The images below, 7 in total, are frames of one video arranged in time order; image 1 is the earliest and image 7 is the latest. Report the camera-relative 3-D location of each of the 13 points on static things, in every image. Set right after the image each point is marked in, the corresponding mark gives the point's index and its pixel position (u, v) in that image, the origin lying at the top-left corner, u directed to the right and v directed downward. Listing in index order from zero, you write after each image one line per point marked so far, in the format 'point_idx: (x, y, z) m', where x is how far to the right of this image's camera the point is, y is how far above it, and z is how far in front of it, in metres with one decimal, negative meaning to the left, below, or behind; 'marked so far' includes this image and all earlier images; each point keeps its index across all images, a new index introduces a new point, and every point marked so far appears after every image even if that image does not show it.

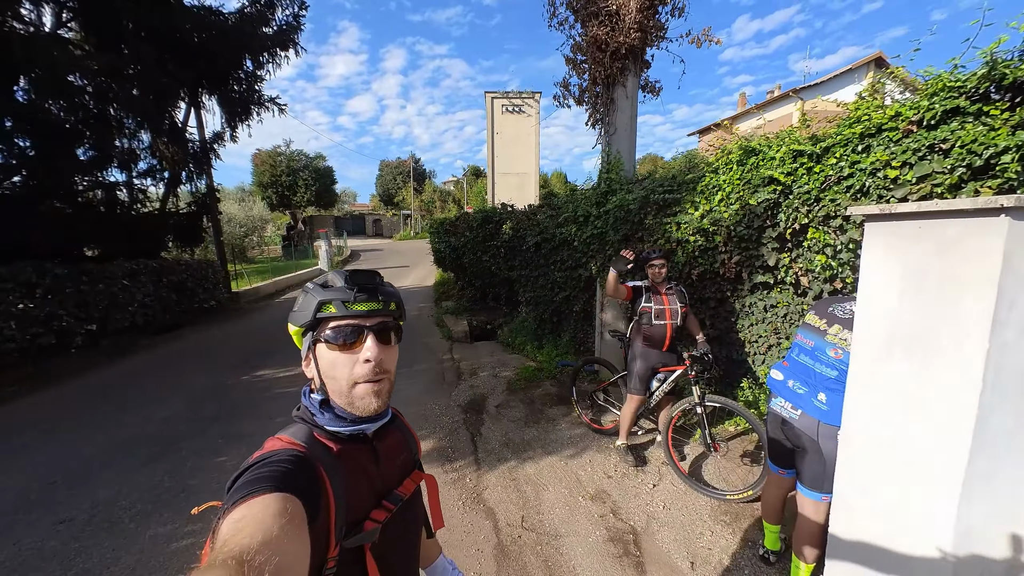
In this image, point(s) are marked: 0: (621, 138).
0: (+1.6, +2.2, +5.3) m
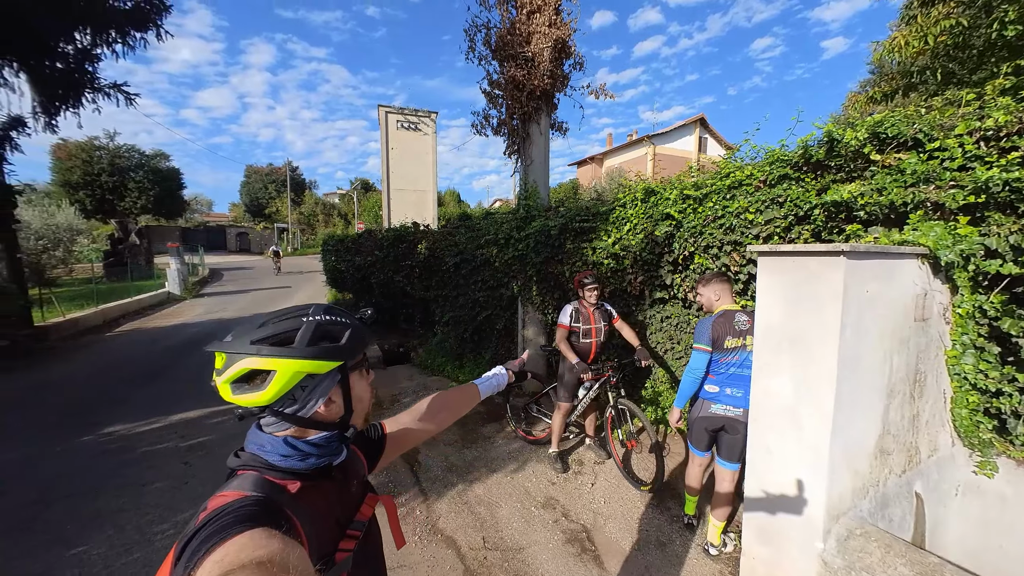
0: (+0.4, +2.0, +5.9) m
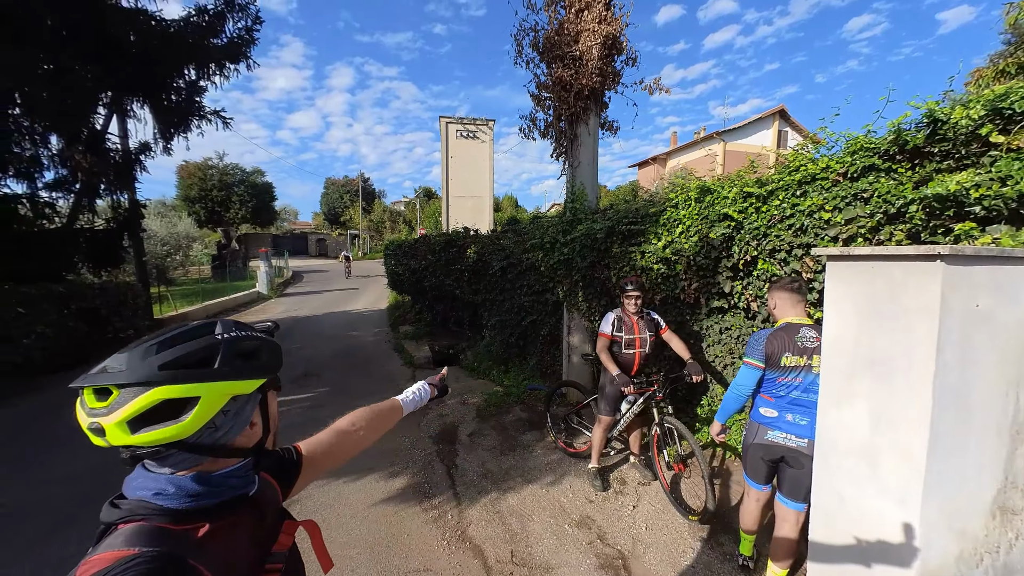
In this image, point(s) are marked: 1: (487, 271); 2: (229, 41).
0: (+1.1, +1.9, +5.7) m
1: (-0.5, +0.3, +7.4) m
2: (-6.4, +5.6, +8.1) m
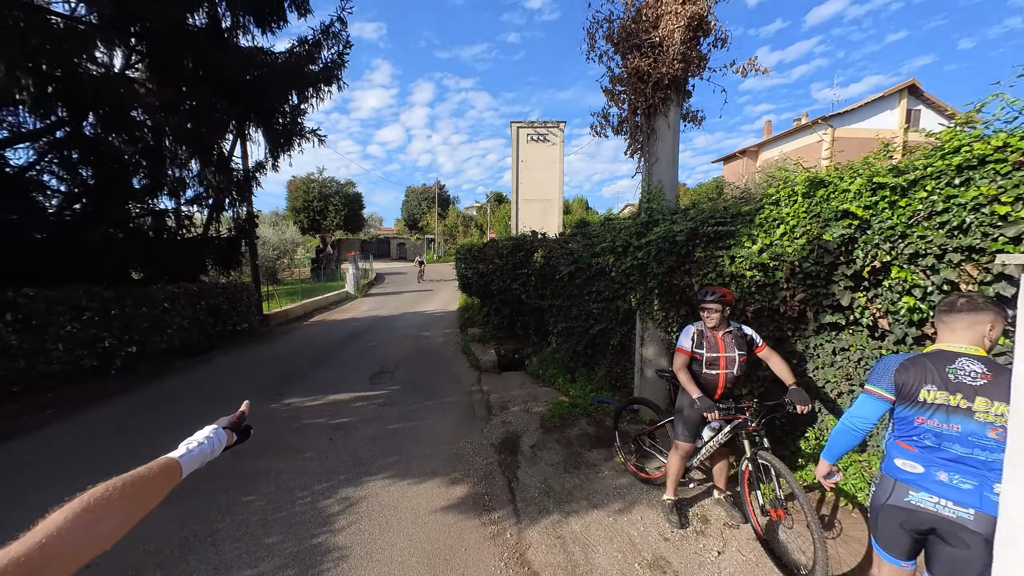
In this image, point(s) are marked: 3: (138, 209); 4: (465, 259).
0: (+2.2, +1.8, +5.2) m
1: (+0.8, +0.2, +7.2) m
2: (-4.7, +5.6, +9.1) m
3: (-7.6, +1.6, +7.3) m
4: (-1.7, +1.0, +13.2) m
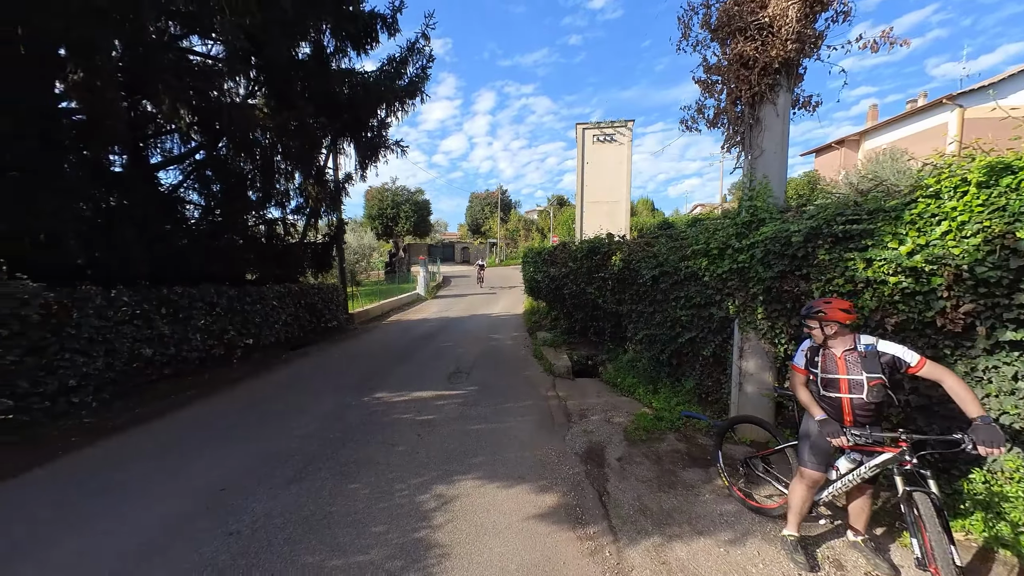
0: (+3.4, +1.7, +4.7) m
1: (+2.3, +0.2, +6.8) m
2: (-2.8, +5.6, +9.6) m
3: (-5.9, +1.6, +8.3) m
4: (+0.8, +0.9, +13.2) m
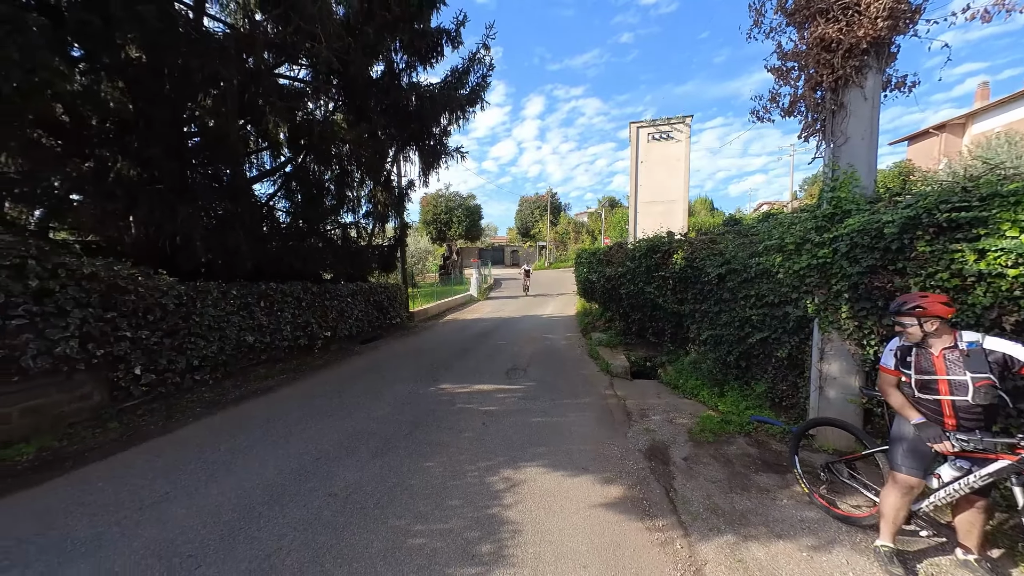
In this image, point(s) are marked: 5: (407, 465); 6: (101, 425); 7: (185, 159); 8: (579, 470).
0: (+4.2, +1.7, +4.4) m
1: (+3.4, +0.2, +6.6) m
2: (-1.3, +5.6, +10.1) m
3: (-4.6, +1.7, +9.1) m
4: (+2.7, +0.9, +13.1) m
5: (-1.1, -1.9, +3.9) m
6: (-5.1, -1.7, +4.5) m
7: (-5.2, +2.0, +5.7) m
8: (+0.7, -2.0, +4.0) m
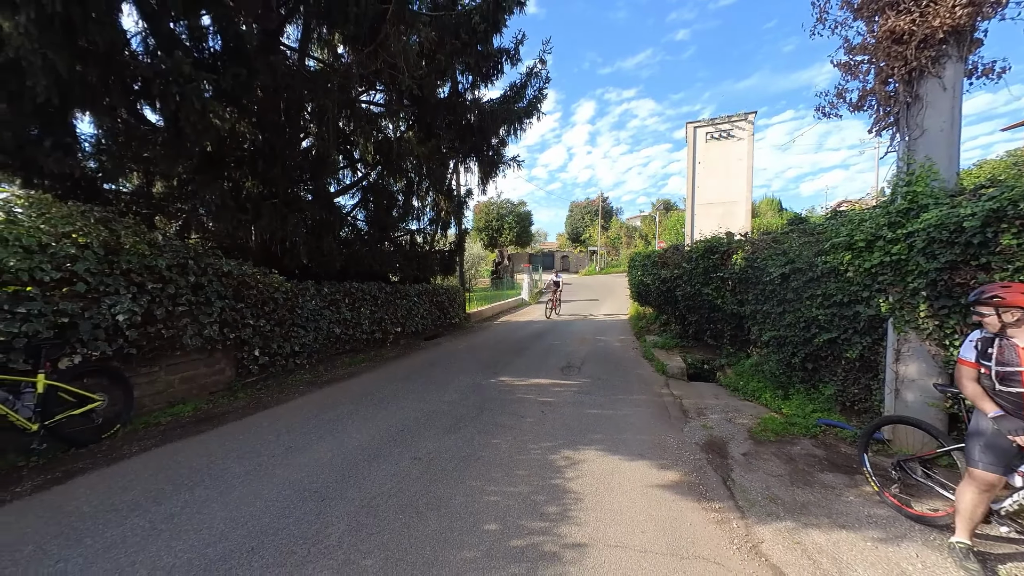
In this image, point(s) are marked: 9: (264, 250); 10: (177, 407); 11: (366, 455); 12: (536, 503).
0: (+4.9, +1.7, +4.2) m
1: (+4.5, +0.2, +6.5) m
2: (+0.4, +5.5, +10.7) m
3: (-3.1, +1.6, +10.1) m
4: (+4.7, +0.7, +13.1) m
5: (-0.4, -1.9, +4.4) m
6: (-4.3, -1.6, +5.5) m
7: (-4.2, +2.1, +6.8) m
8: (+1.5, -2.0, +4.2) m
9: (-4.9, +0.8, +7.1) m
10: (-4.6, -1.6, +4.9) m
11: (-1.6, -1.8, +3.9) m
12: (+0.2, -2.0, +3.3) m
